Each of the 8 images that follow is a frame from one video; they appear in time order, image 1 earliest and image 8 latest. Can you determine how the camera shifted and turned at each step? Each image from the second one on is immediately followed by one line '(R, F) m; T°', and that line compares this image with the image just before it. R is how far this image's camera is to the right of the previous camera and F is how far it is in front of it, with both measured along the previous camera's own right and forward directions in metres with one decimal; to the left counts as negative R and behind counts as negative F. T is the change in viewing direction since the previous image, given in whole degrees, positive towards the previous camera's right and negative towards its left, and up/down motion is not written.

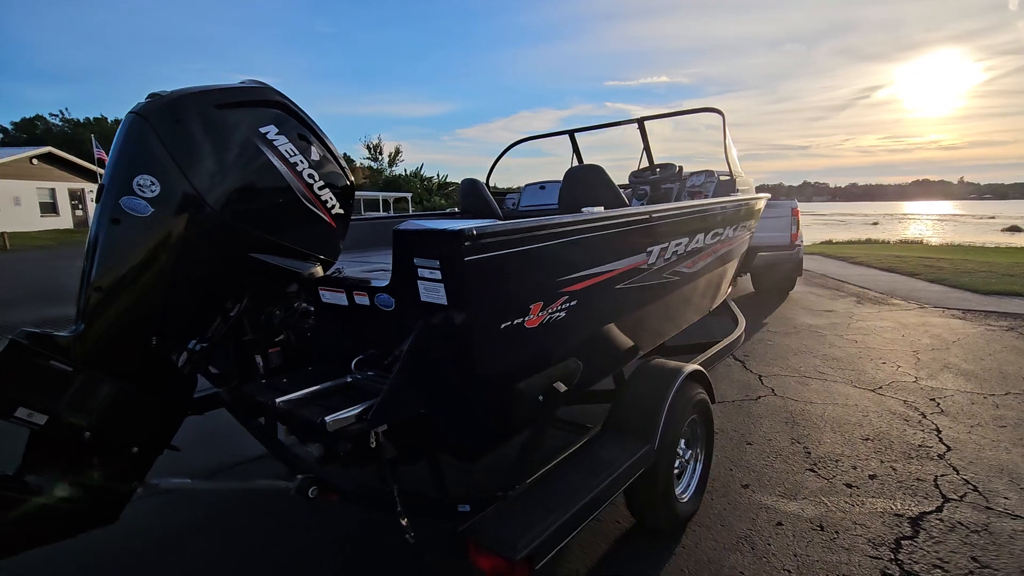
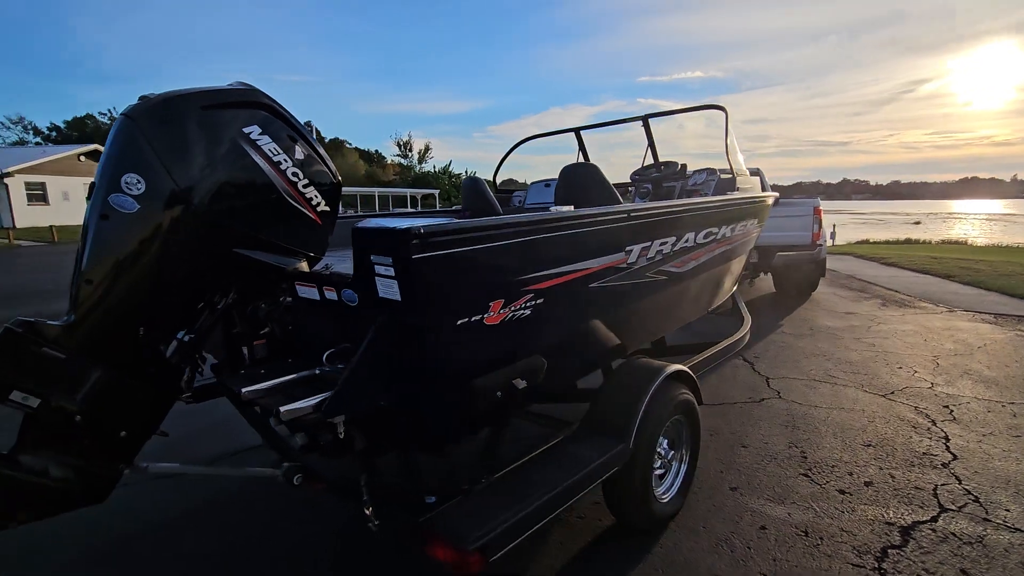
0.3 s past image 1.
(+0.2, 0.0) m; -3°
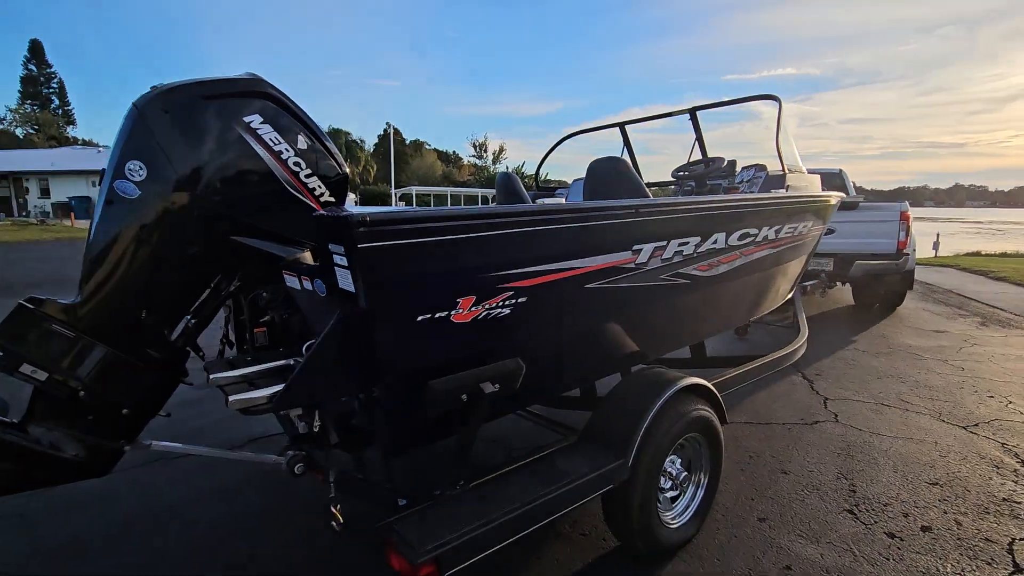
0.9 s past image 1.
(+0.3, +0.1) m; -8°
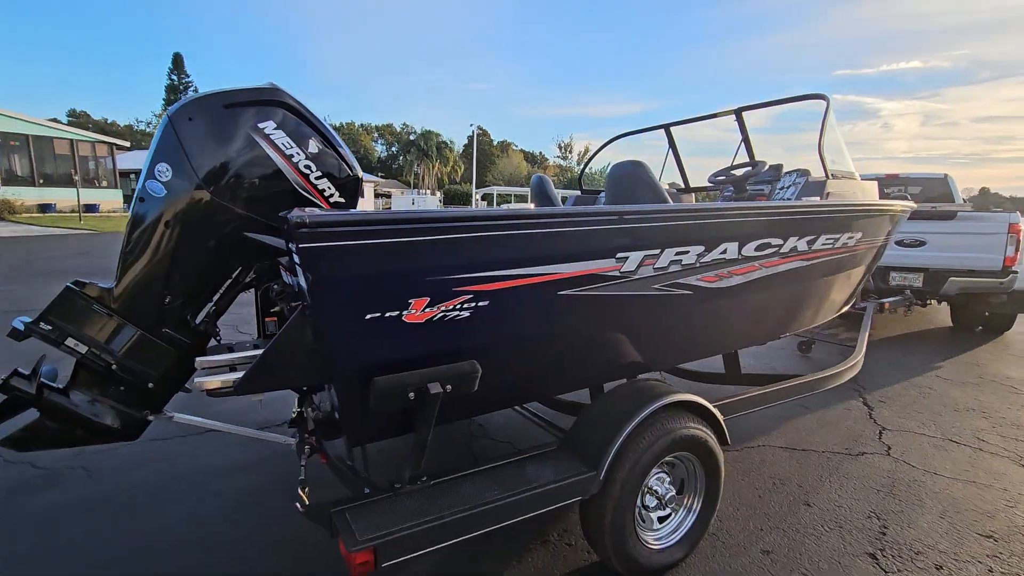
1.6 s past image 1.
(+0.4, 0.0) m; -9°
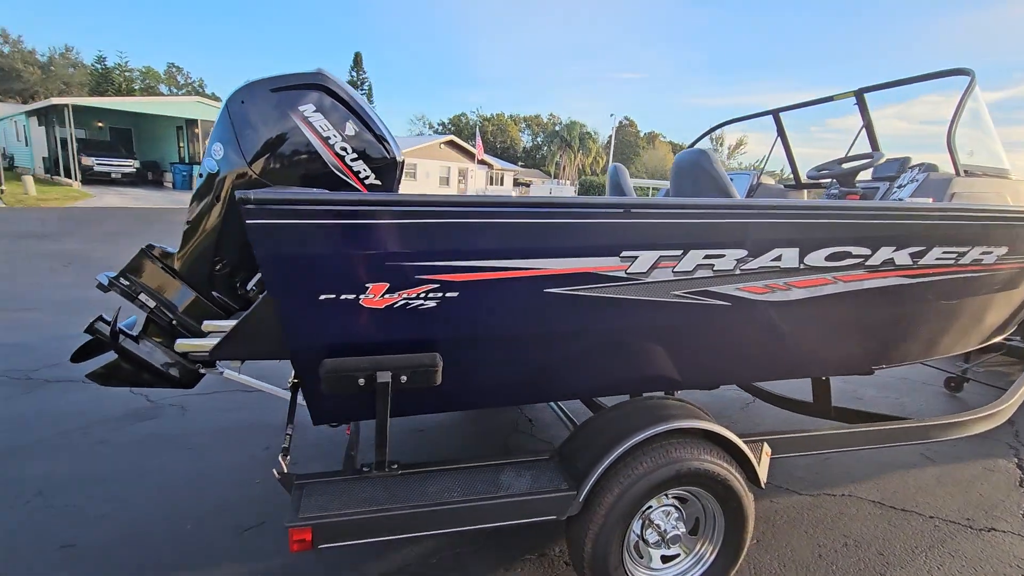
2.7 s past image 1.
(+0.5, +0.2) m; -15°
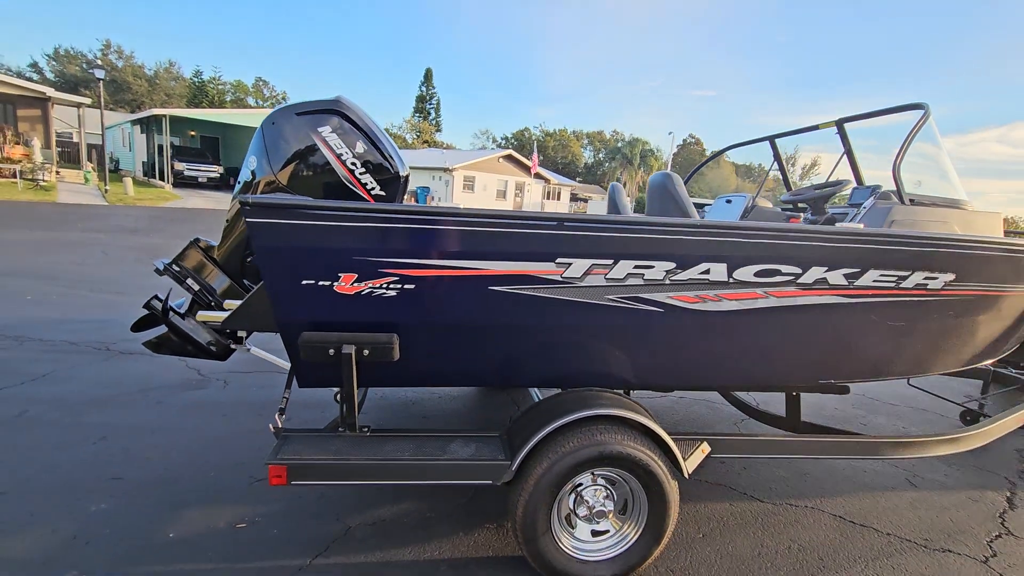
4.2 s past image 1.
(+0.4, -0.3) m; -6°
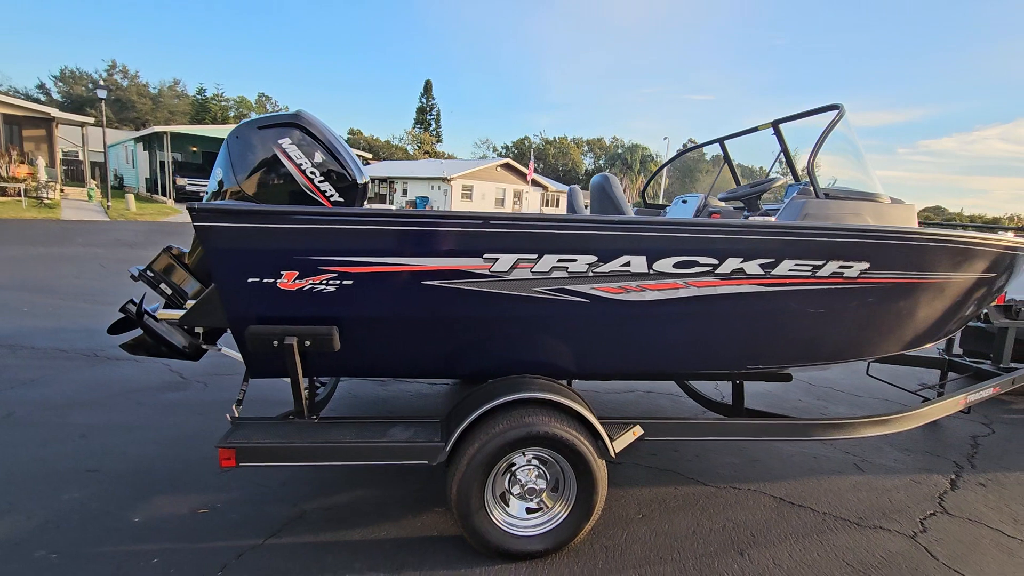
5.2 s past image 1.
(+0.3, -0.2) m; 0°
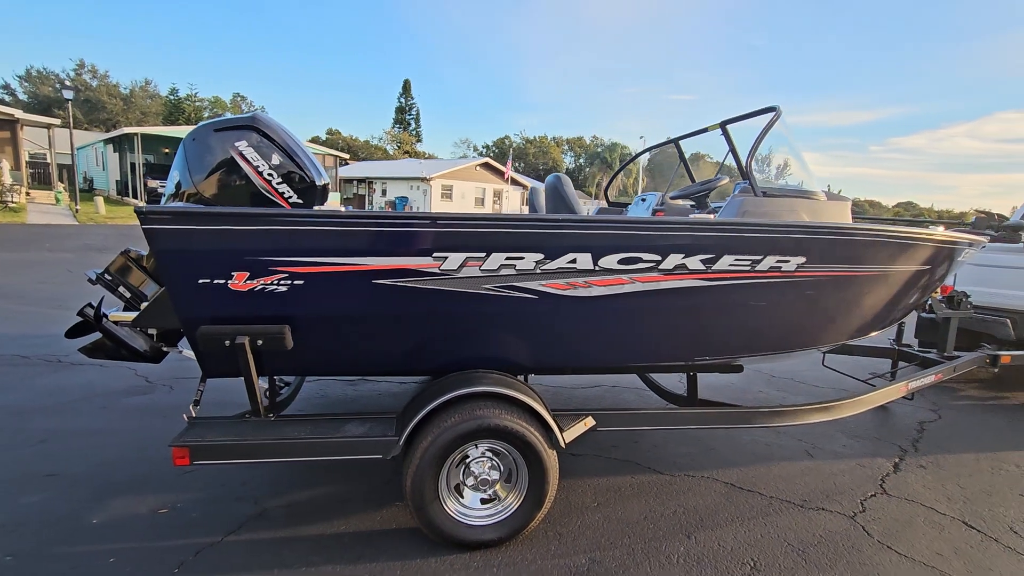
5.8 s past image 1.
(+0.2, -0.1) m; +2°
